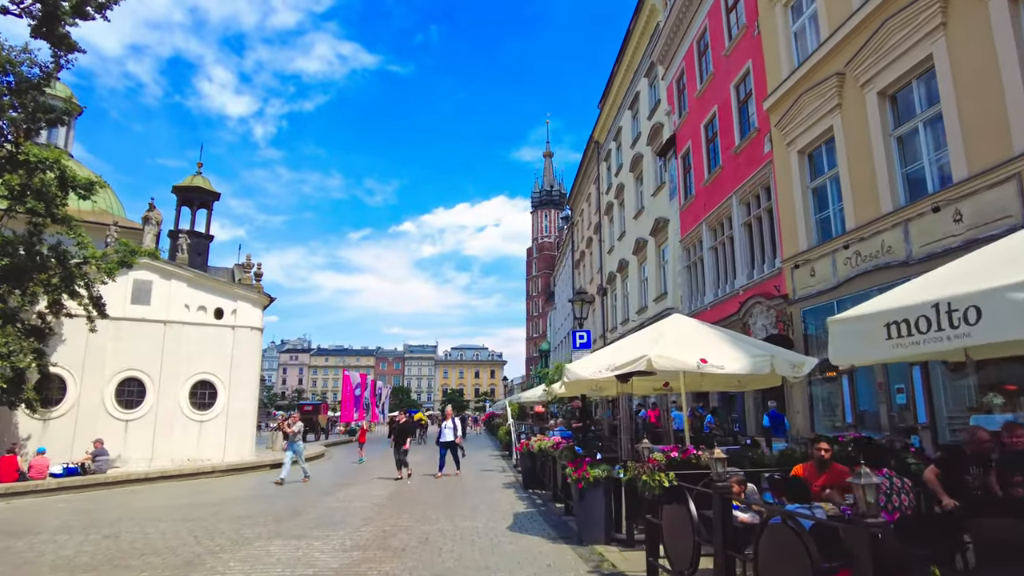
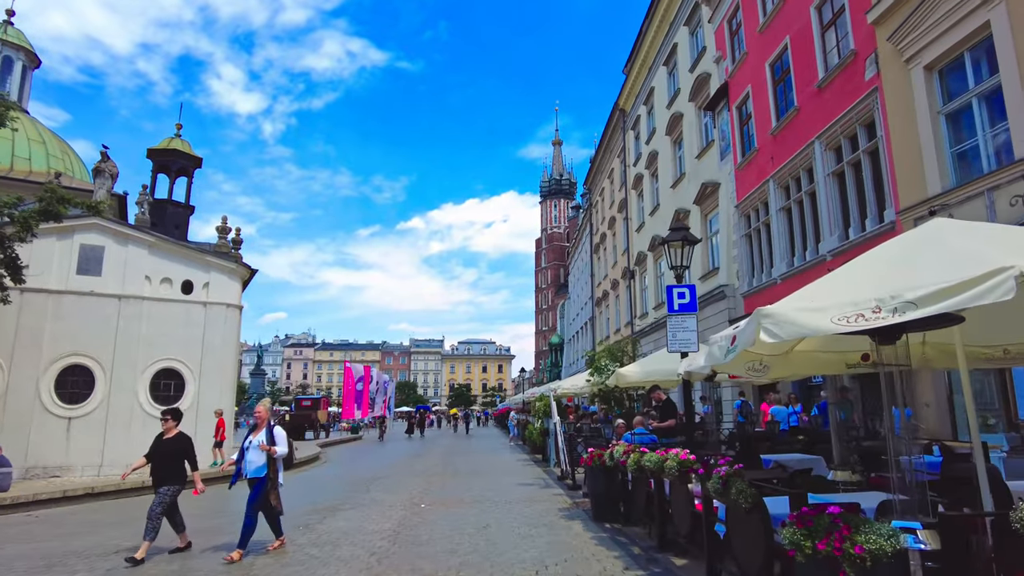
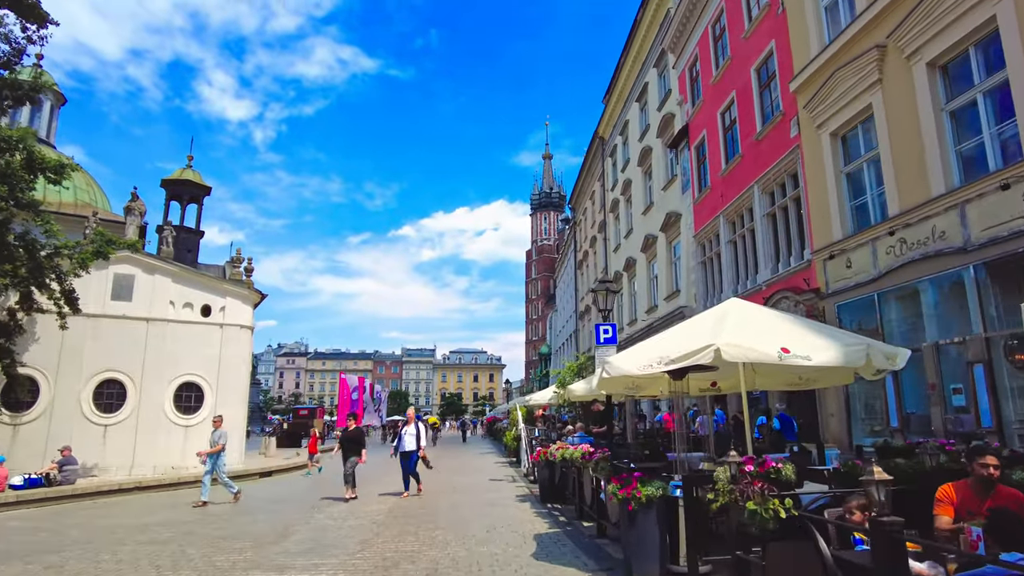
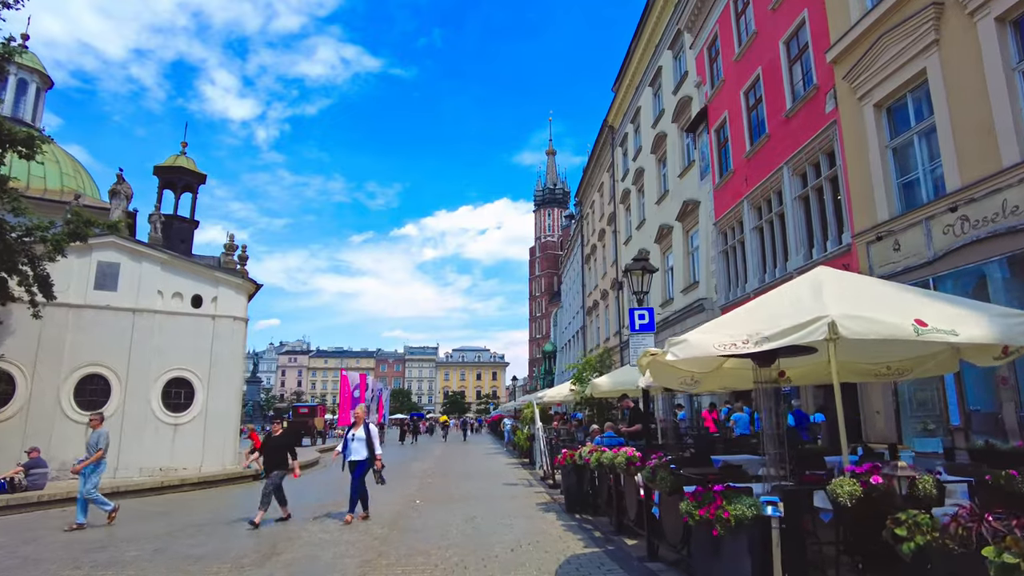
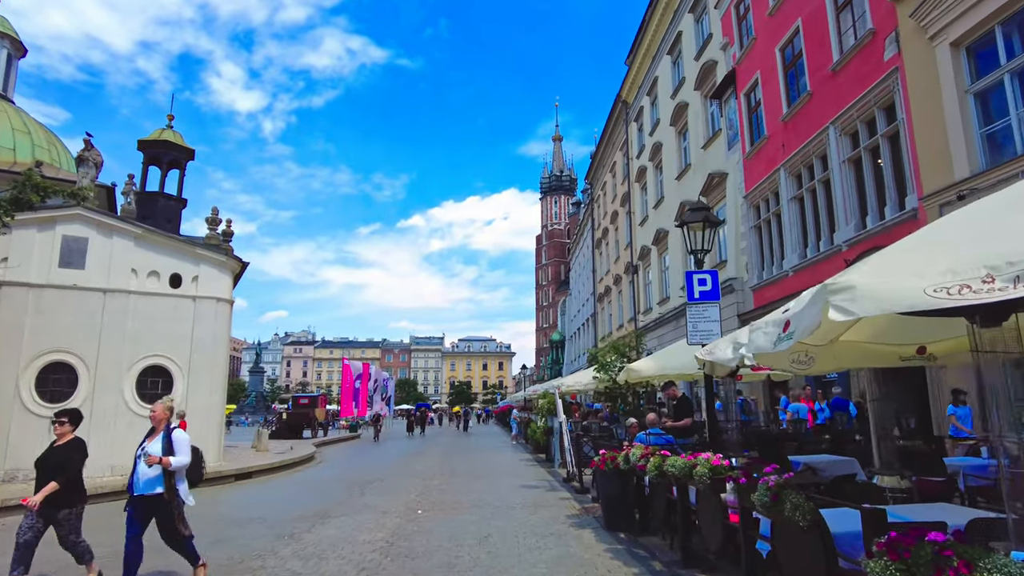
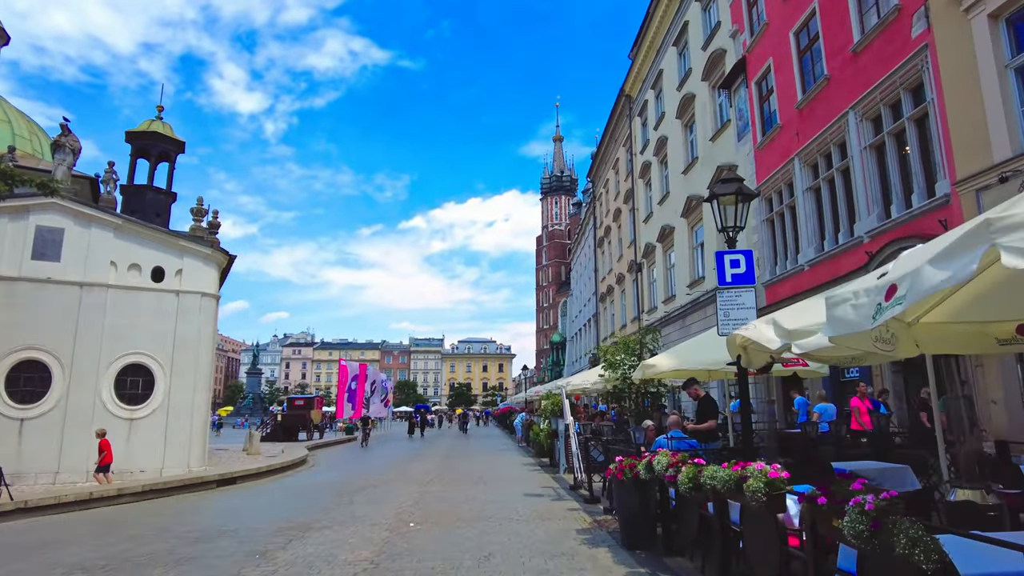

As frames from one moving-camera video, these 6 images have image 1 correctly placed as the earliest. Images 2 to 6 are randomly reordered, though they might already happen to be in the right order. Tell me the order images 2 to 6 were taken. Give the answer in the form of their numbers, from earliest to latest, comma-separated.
3, 4, 2, 5, 6
